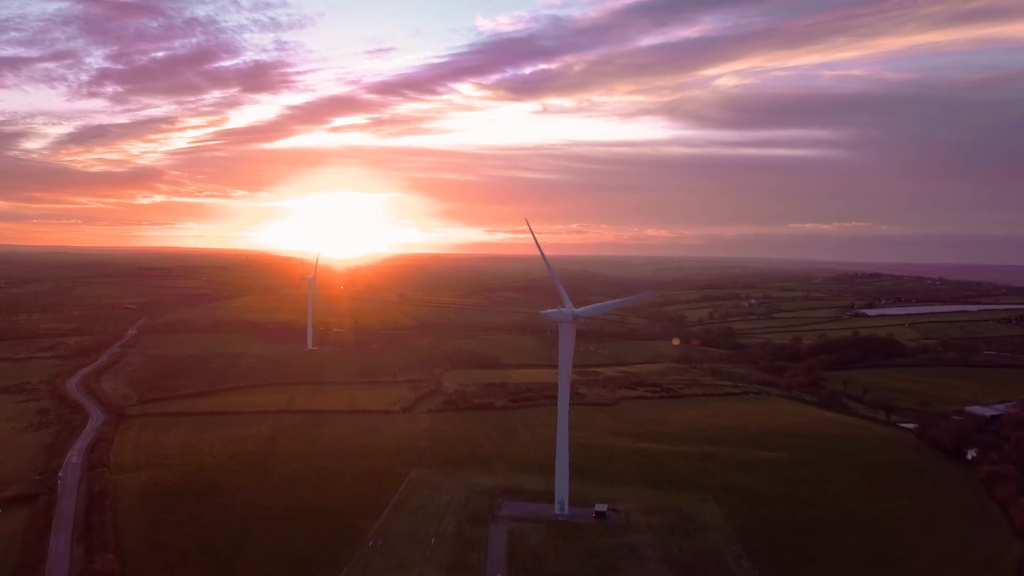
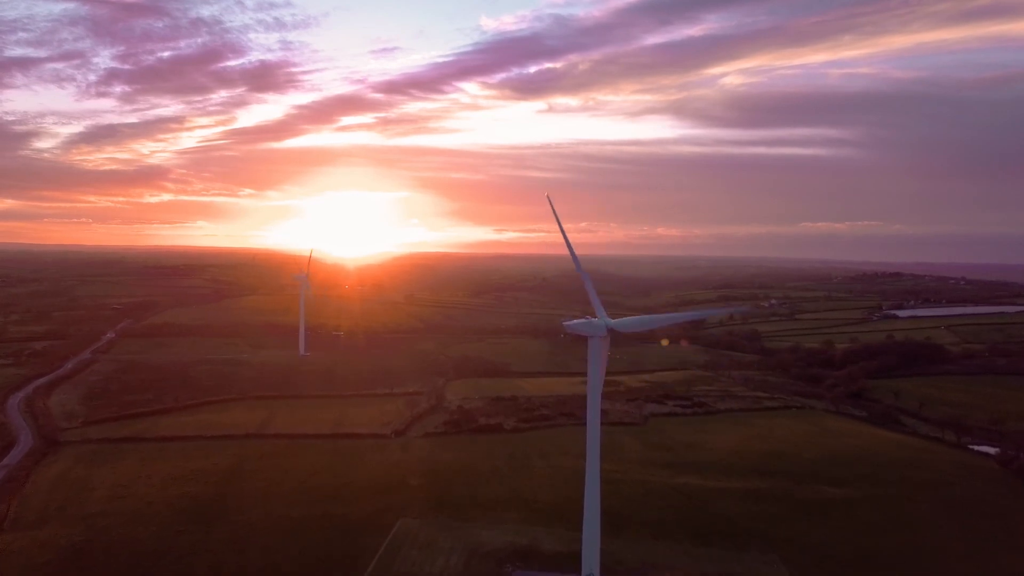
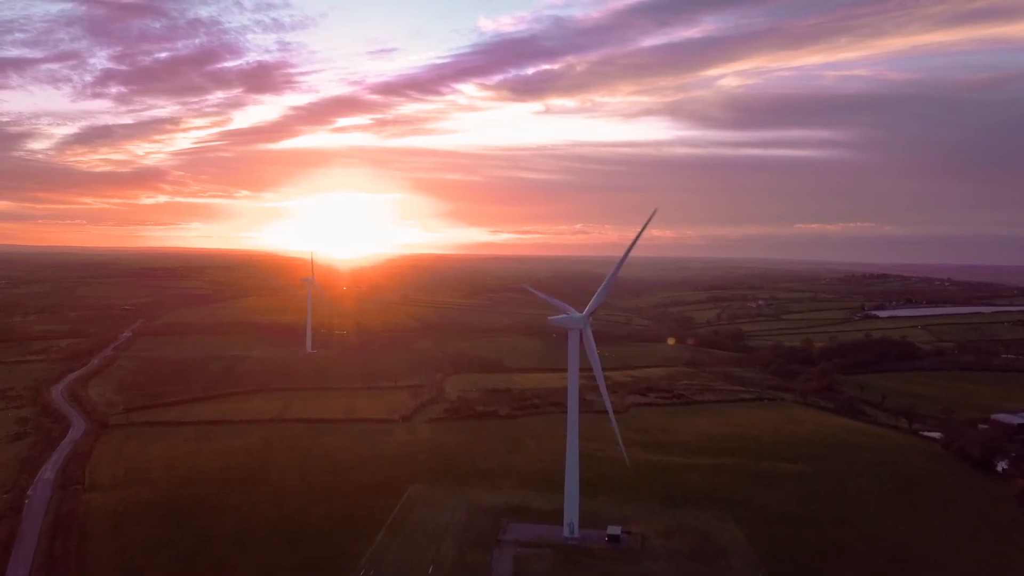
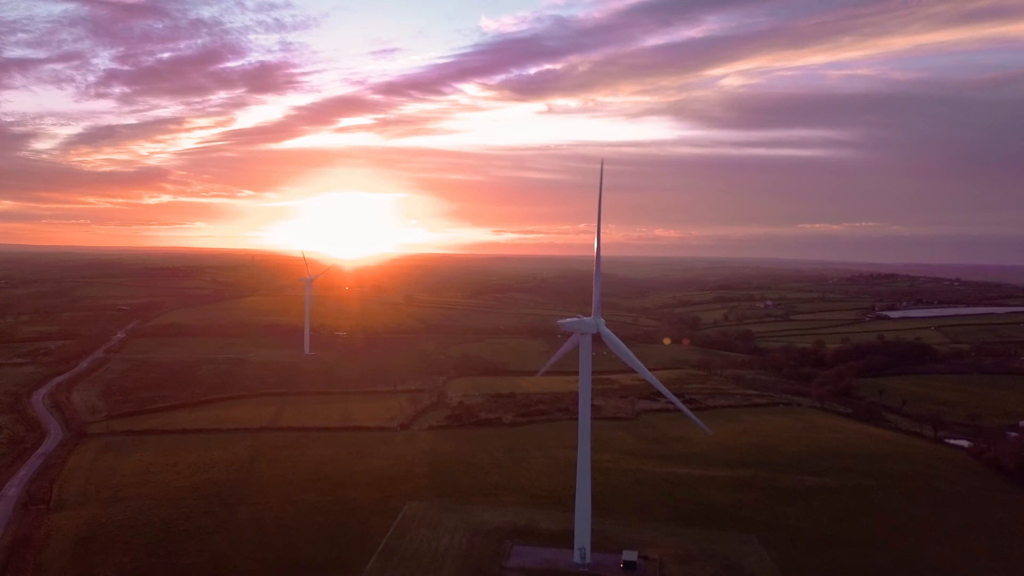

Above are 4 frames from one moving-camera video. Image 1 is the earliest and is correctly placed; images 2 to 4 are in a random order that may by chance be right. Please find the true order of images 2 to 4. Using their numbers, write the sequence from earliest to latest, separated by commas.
3, 4, 2
